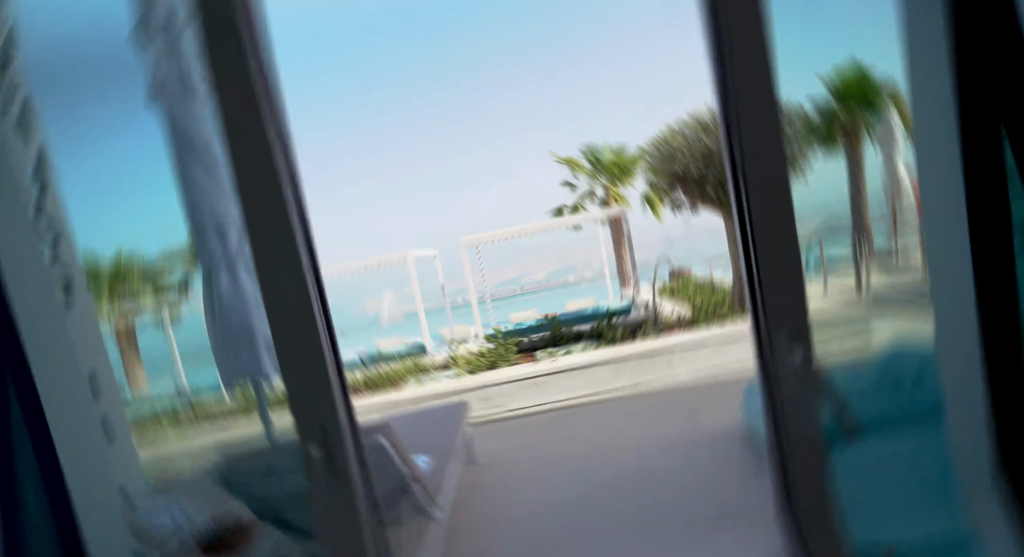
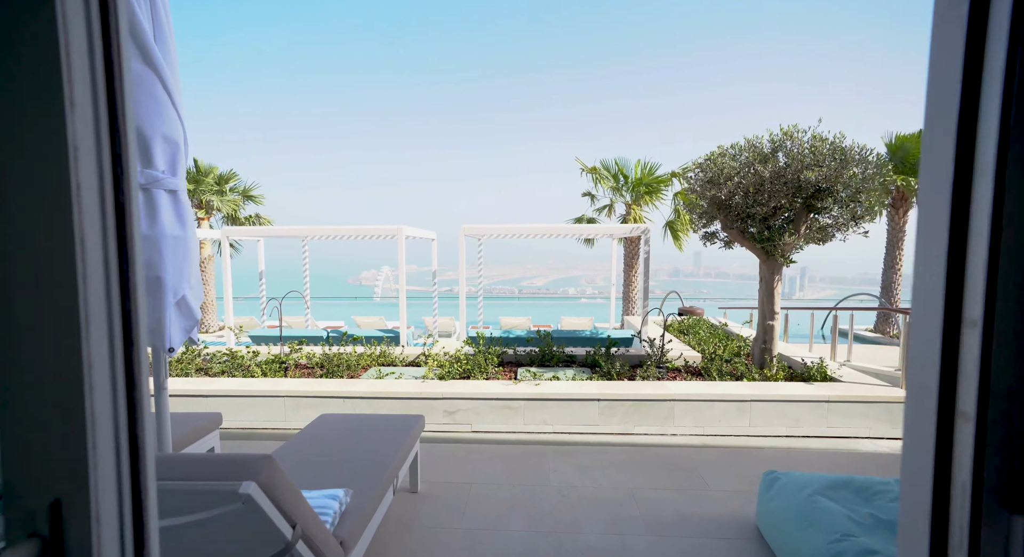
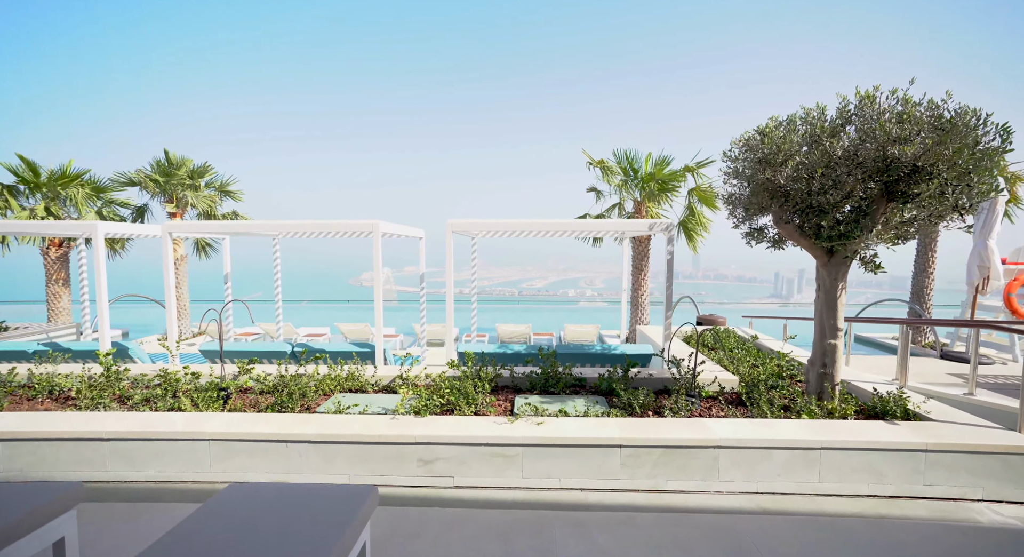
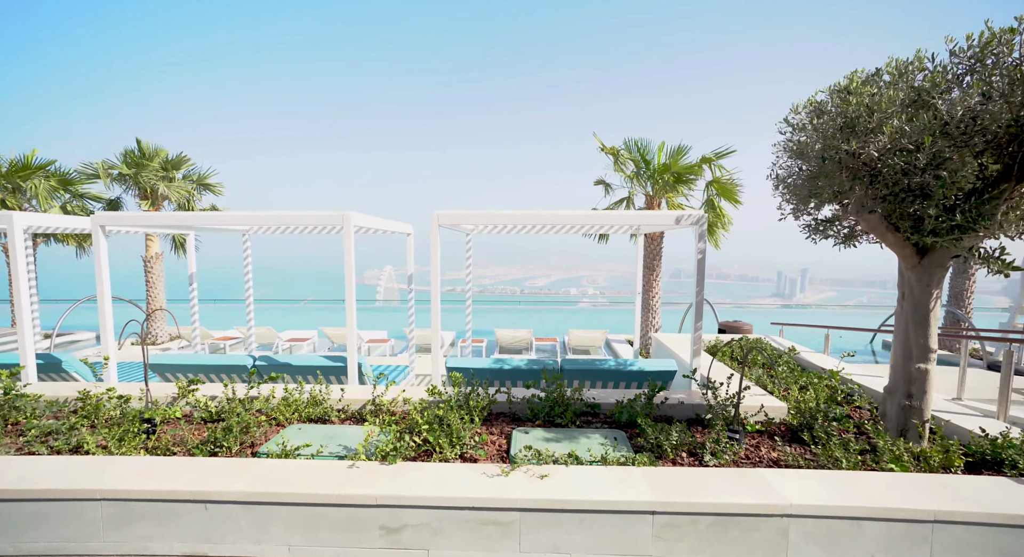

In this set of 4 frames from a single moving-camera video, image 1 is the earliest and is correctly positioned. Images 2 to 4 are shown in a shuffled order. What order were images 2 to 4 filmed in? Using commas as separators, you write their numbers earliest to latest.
2, 3, 4
